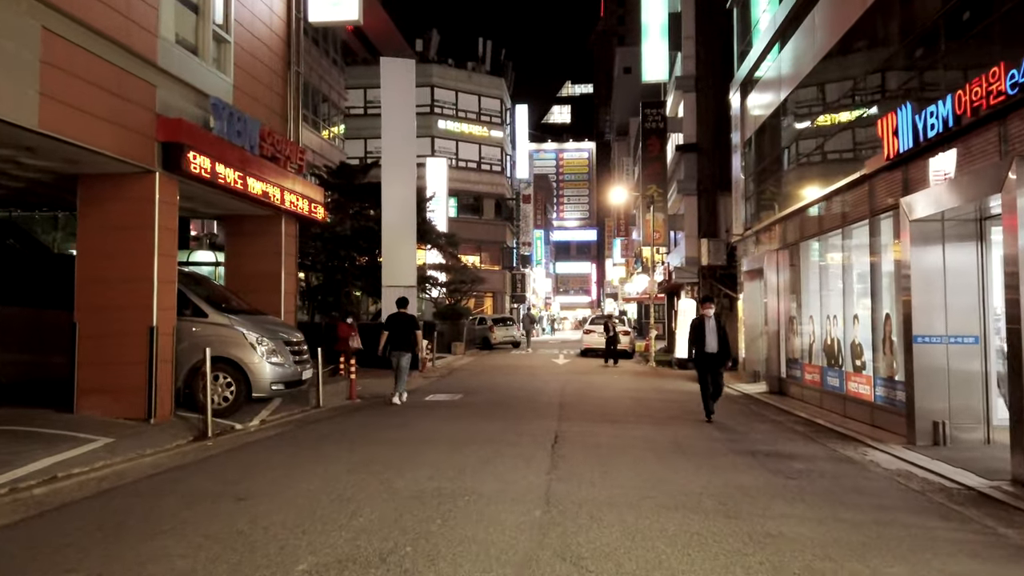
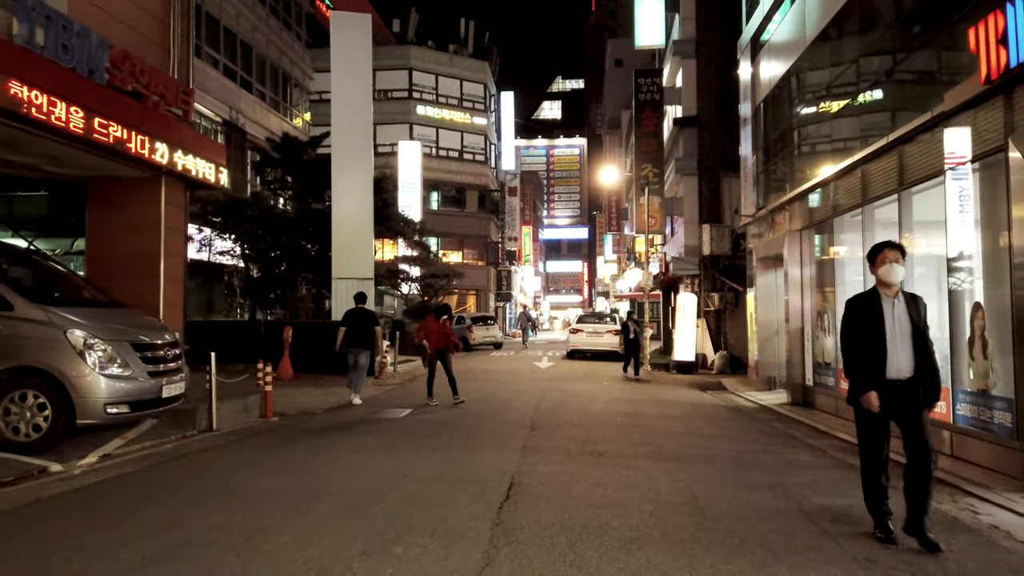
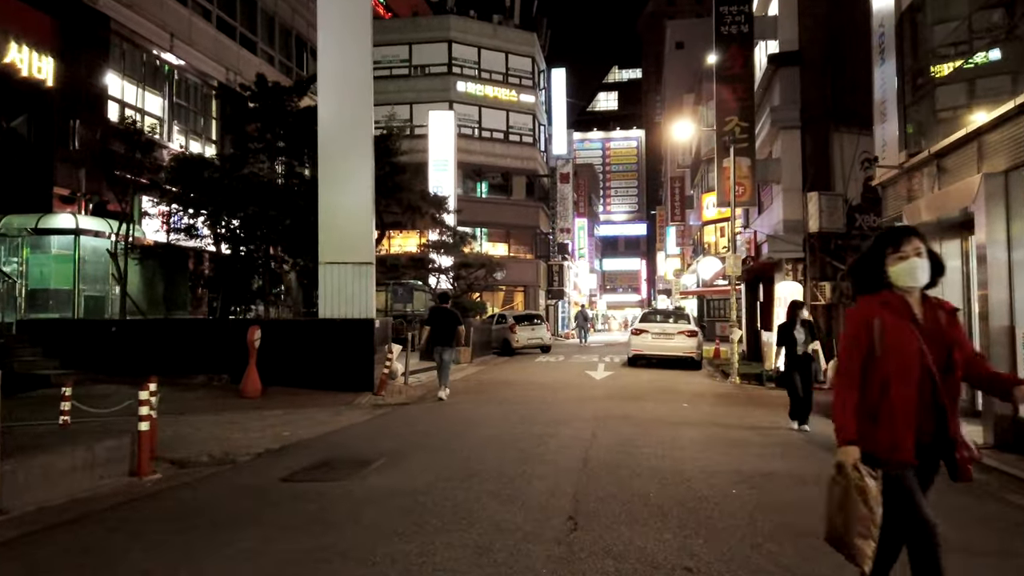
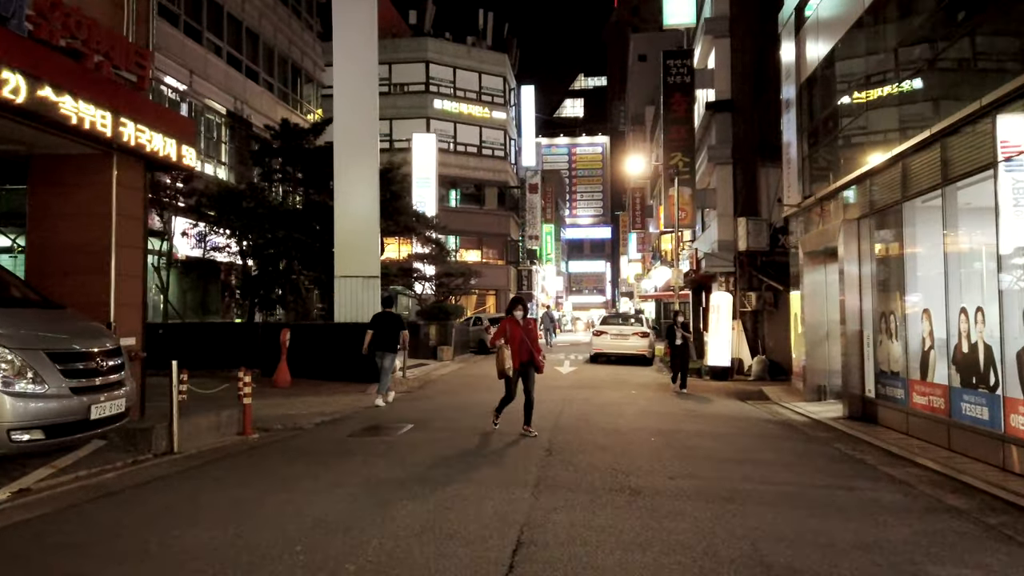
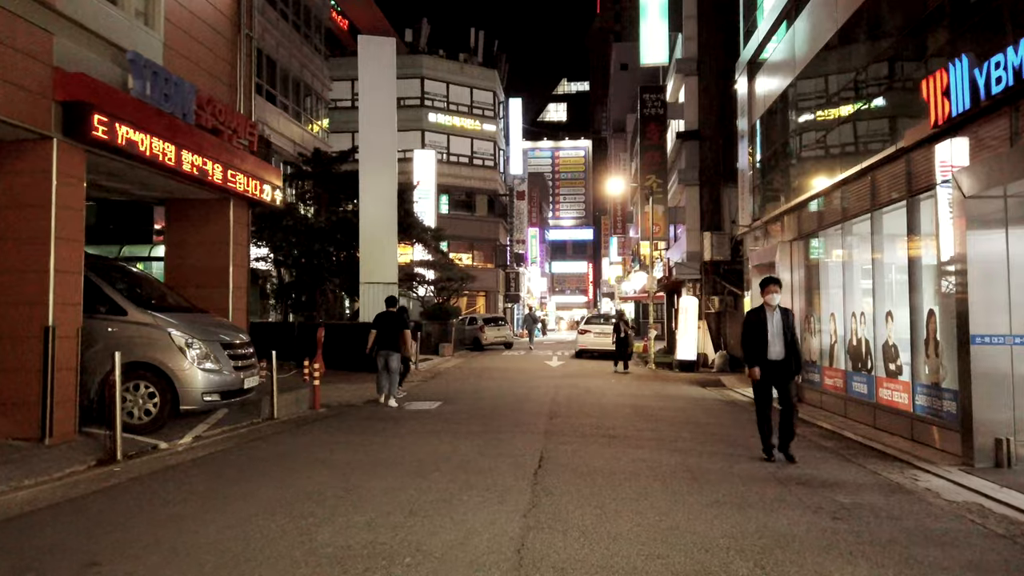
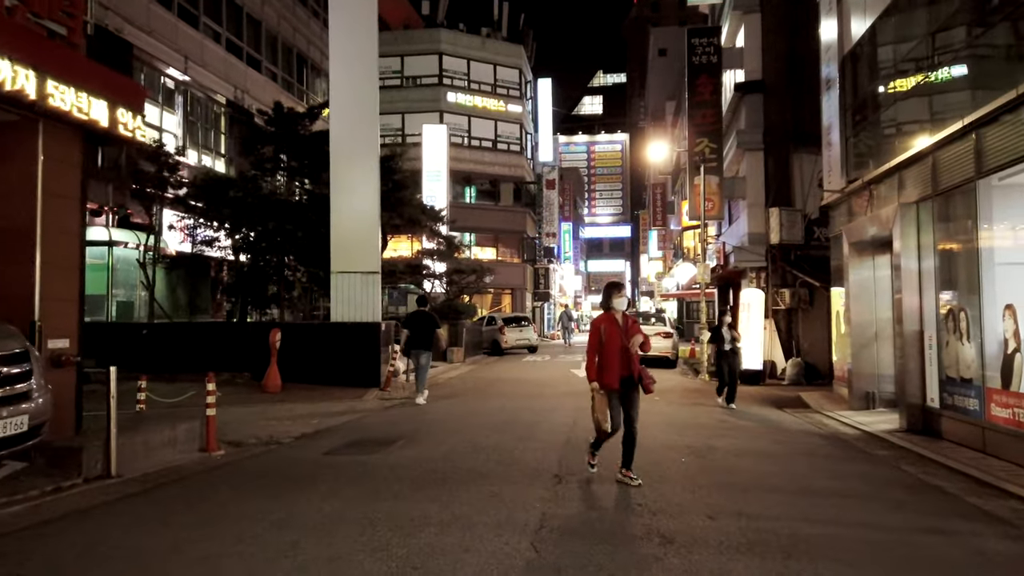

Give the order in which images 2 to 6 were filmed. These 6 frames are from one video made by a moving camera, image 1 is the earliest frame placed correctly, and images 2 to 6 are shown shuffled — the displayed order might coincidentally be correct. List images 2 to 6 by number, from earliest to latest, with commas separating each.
5, 2, 4, 6, 3
